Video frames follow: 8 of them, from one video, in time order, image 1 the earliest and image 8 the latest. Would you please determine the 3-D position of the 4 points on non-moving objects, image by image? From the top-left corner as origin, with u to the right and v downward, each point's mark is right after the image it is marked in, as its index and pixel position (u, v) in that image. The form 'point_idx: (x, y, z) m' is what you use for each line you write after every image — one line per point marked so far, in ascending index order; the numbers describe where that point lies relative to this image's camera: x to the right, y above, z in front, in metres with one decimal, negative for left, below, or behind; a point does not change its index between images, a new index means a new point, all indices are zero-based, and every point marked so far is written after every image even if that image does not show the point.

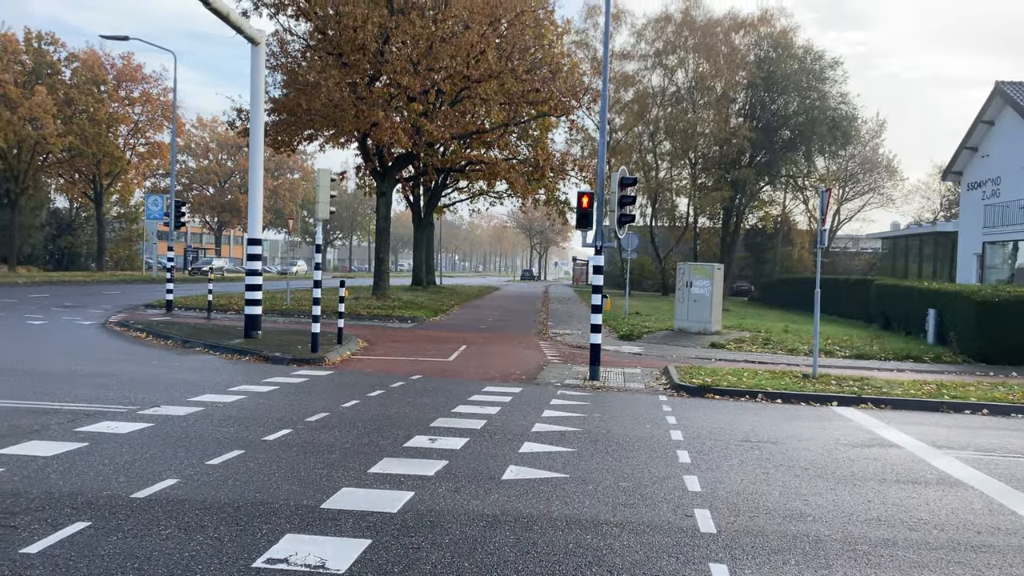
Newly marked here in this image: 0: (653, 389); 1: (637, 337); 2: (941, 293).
0: (+1.9, -1.3, +11.1) m
1: (+2.8, -1.1, +18.8) m
2: (+9.4, -0.1, +18.2) m
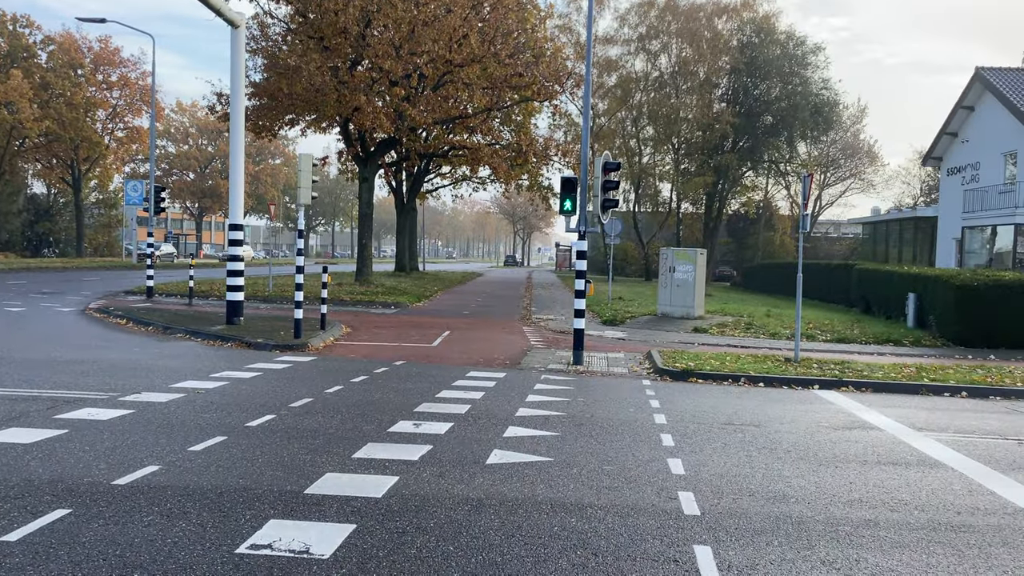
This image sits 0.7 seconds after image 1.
0: (+1.7, -1.1, +11.1) m
1: (+2.4, -0.8, +18.8) m
2: (+9.0, +0.2, +18.4) m
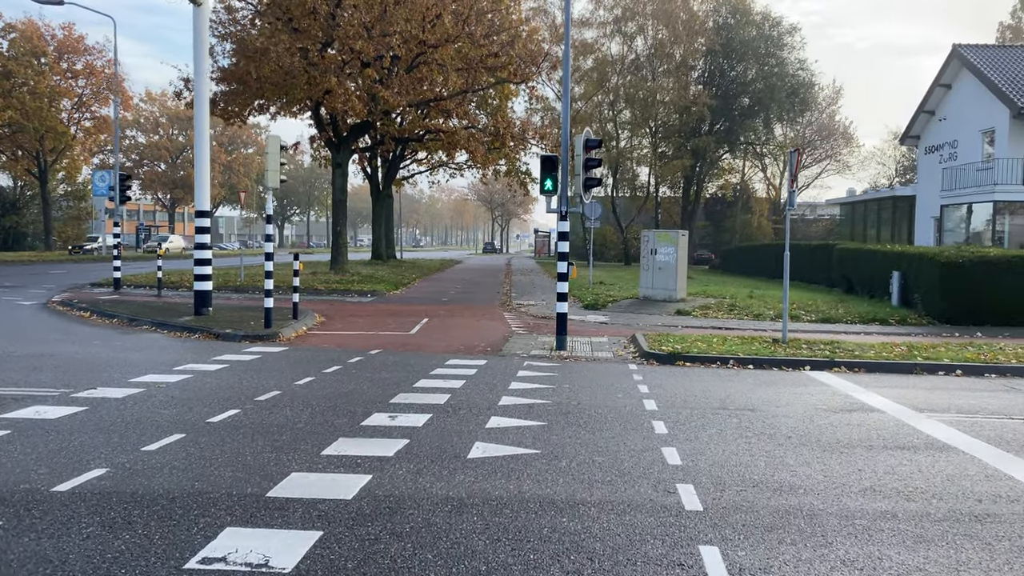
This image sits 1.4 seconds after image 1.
0: (+1.4, -0.9, +10.7) m
1: (+2.0, -0.4, +18.4) m
2: (+8.6, +0.7, +18.2) m
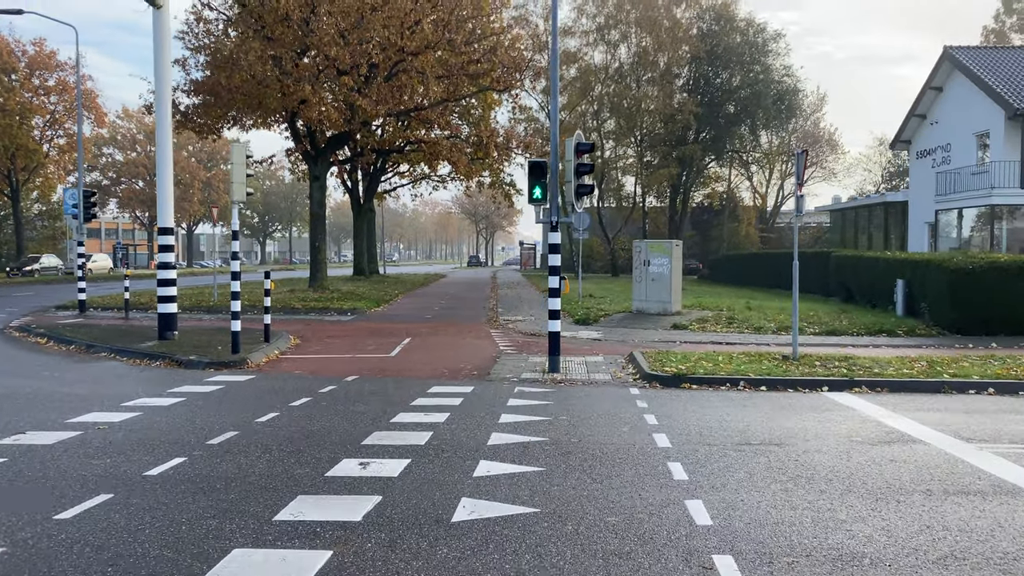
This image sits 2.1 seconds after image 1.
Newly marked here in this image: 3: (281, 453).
0: (+1.3, -1.1, +9.8) m
1: (+1.7, -0.7, +17.5) m
2: (+8.3, +0.5, +17.4) m
3: (-1.6, -1.2, +5.9) m
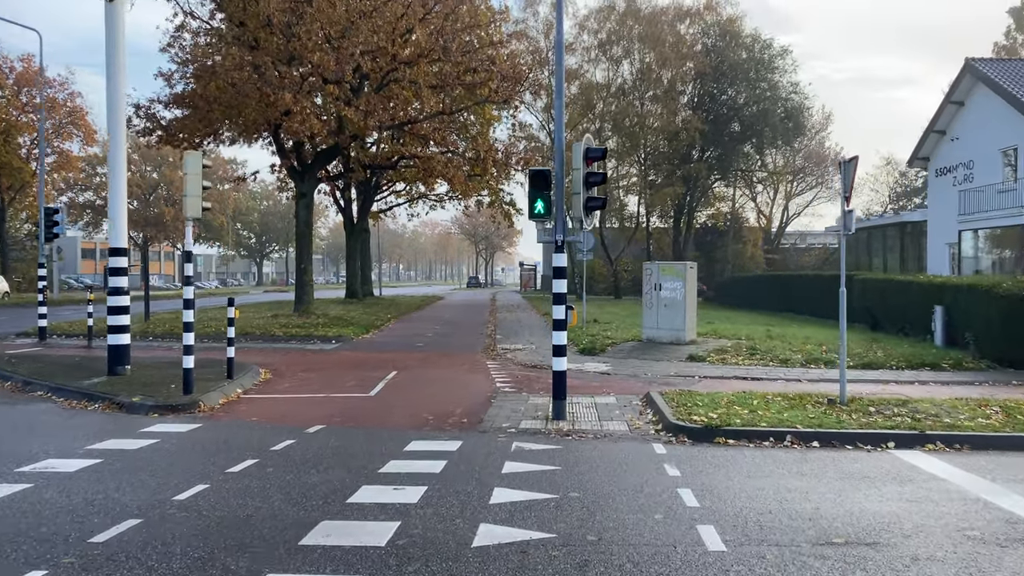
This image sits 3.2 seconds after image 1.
0: (+1.3, -1.4, +8.1) m
1: (+1.7, -1.2, +15.9) m
2: (+8.3, 0.0, +15.8) m
3: (-1.7, -1.4, +4.3) m
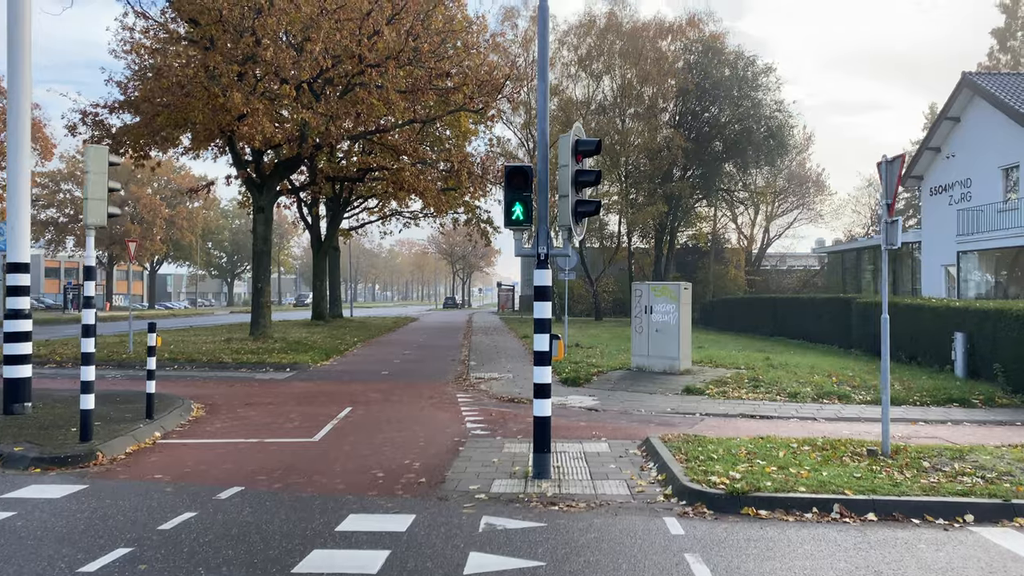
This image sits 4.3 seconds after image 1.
0: (+1.0, -1.6, +6.4) m
1: (+1.2, -1.6, +14.1) m
2: (+7.8, -0.4, +14.2) m
3: (-1.8, -1.5, +2.4) m
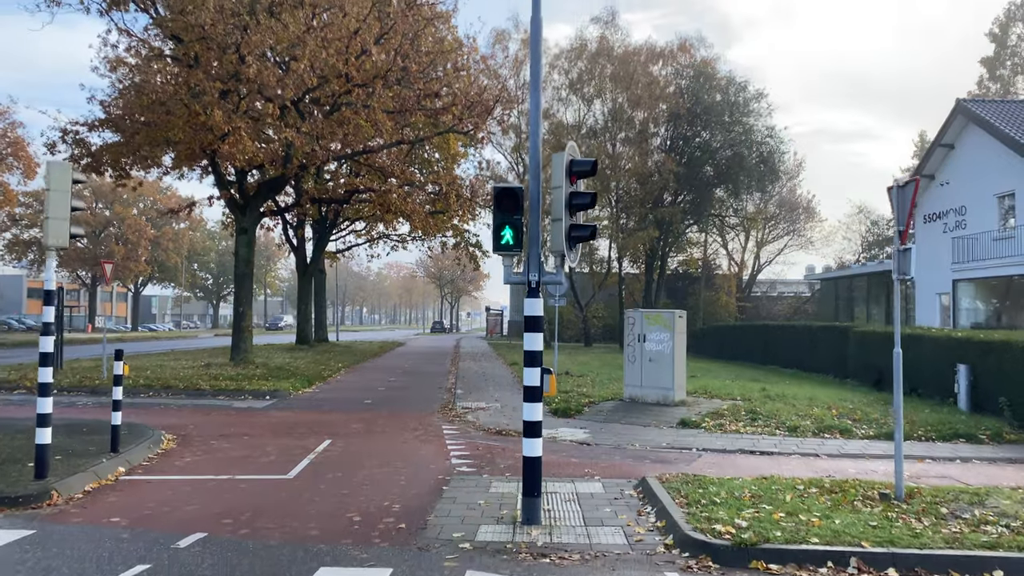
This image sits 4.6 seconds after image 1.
0: (+0.9, -1.8, +5.9) m
1: (+1.1, -2.1, +13.6) m
2: (+7.6, -0.9, +13.8) m
3: (-1.8, -1.6, +1.9) m
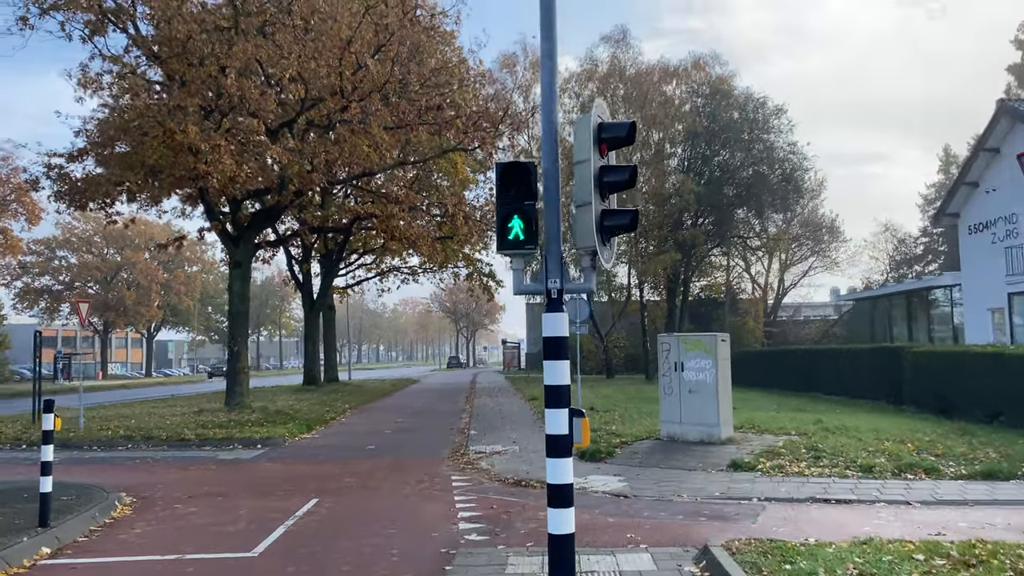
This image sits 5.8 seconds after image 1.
0: (+1.1, -1.8, +4.0) m
1: (+1.3, -2.4, +11.7) m
2: (+7.9, -1.0, +11.8) m
3: (-1.8, -1.5, +0.1) m
